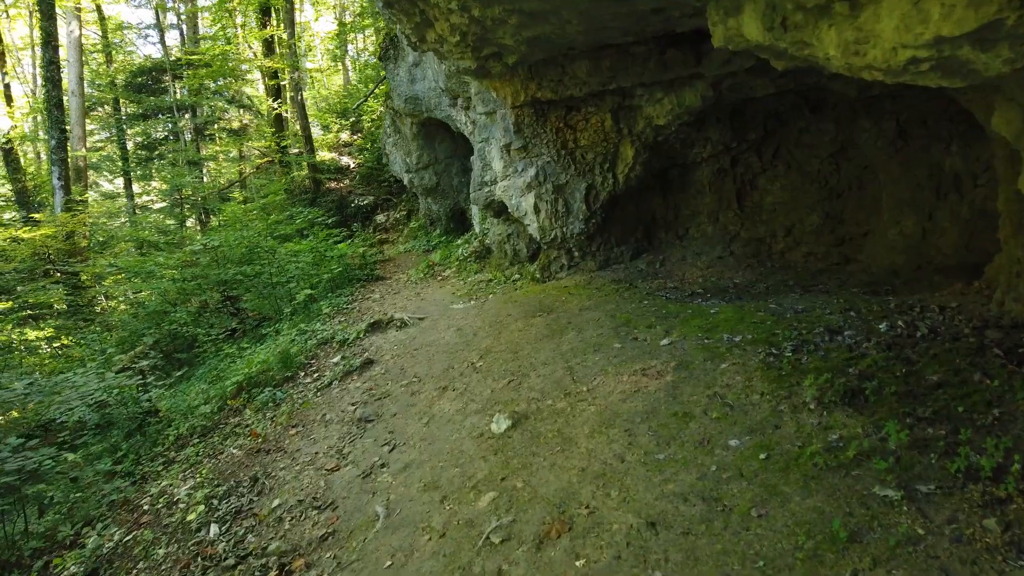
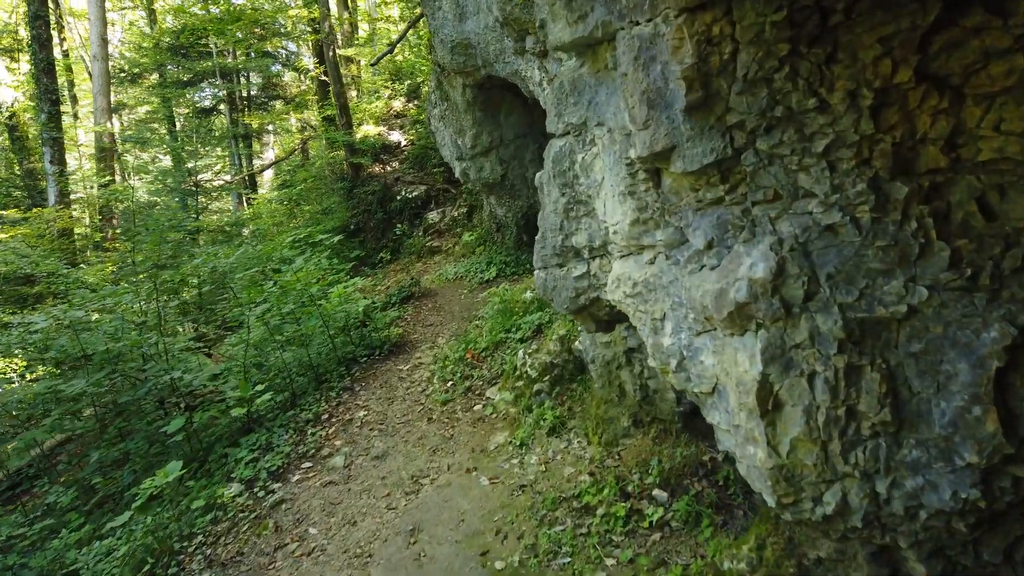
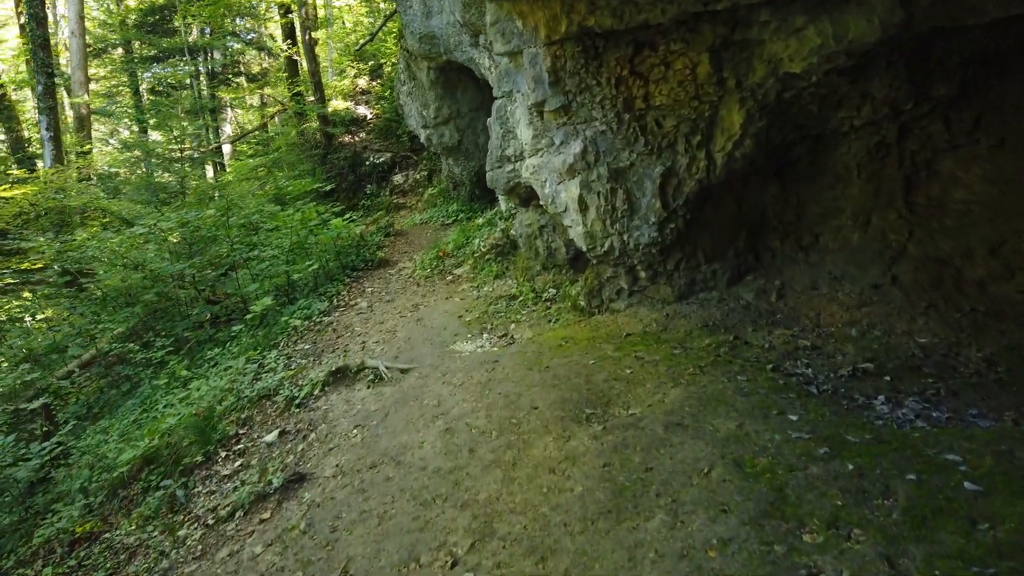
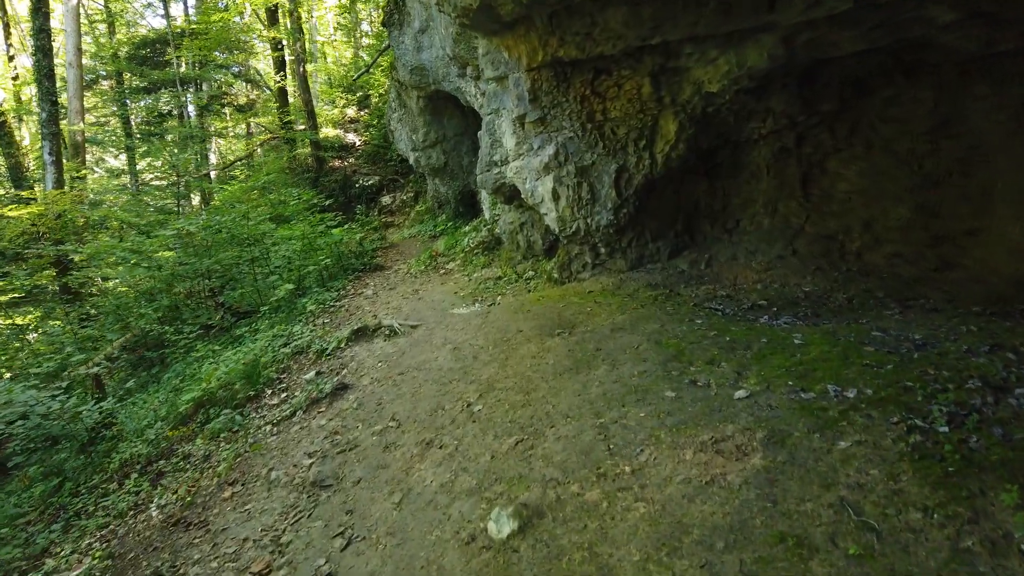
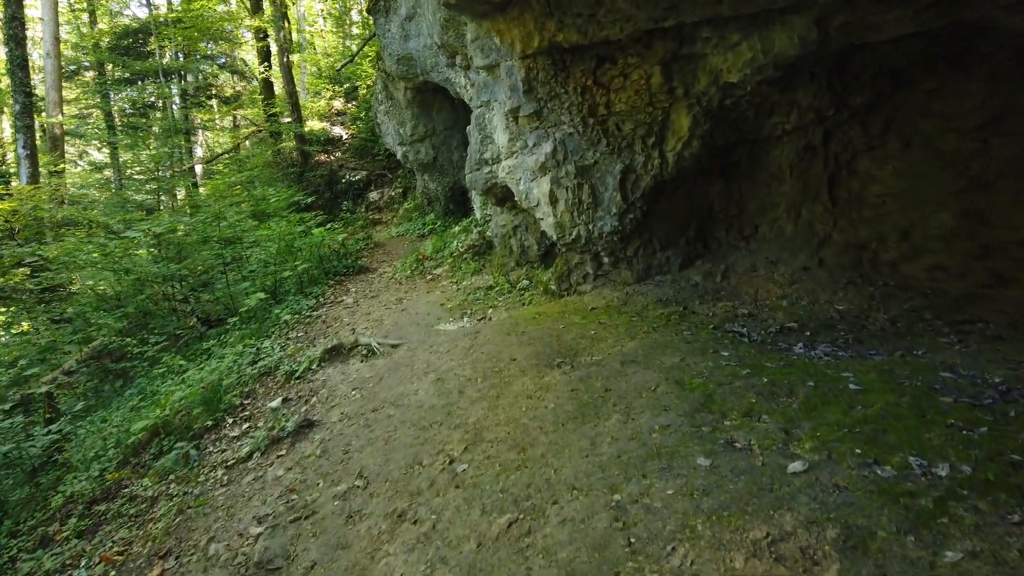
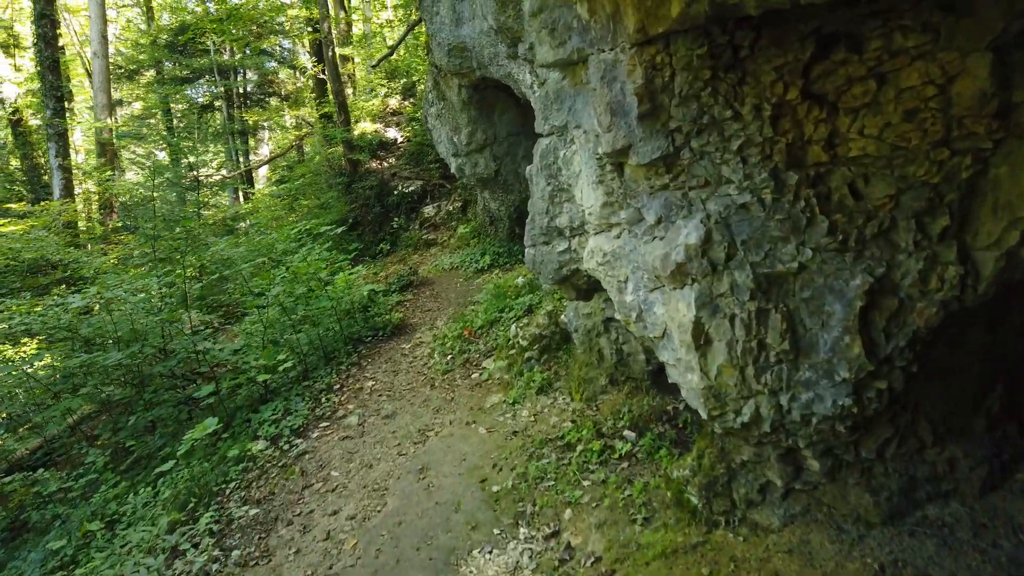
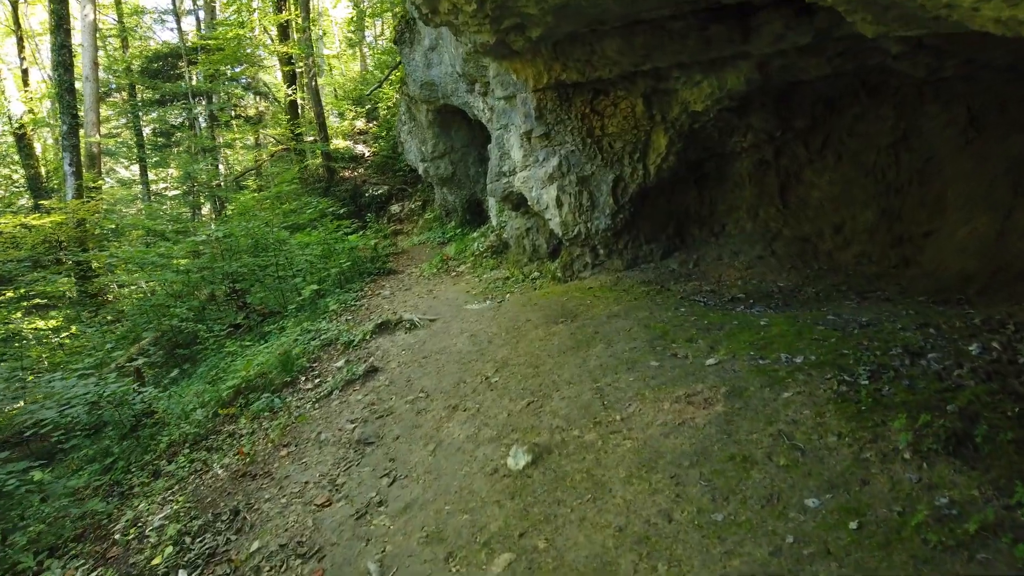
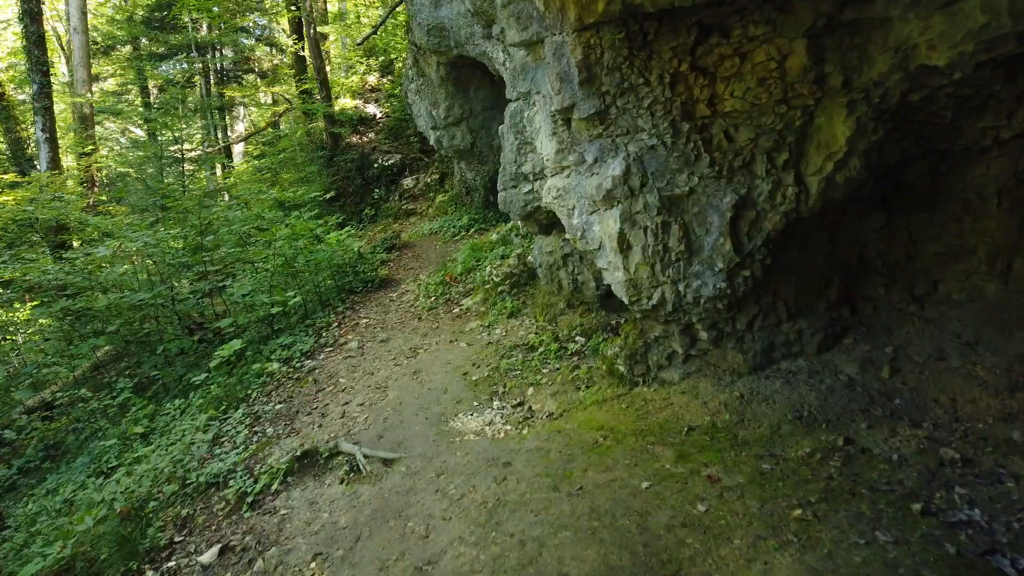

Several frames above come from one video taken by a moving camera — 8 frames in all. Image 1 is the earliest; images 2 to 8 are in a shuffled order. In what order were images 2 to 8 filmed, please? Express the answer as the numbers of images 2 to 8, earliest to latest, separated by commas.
7, 4, 5, 3, 8, 6, 2
